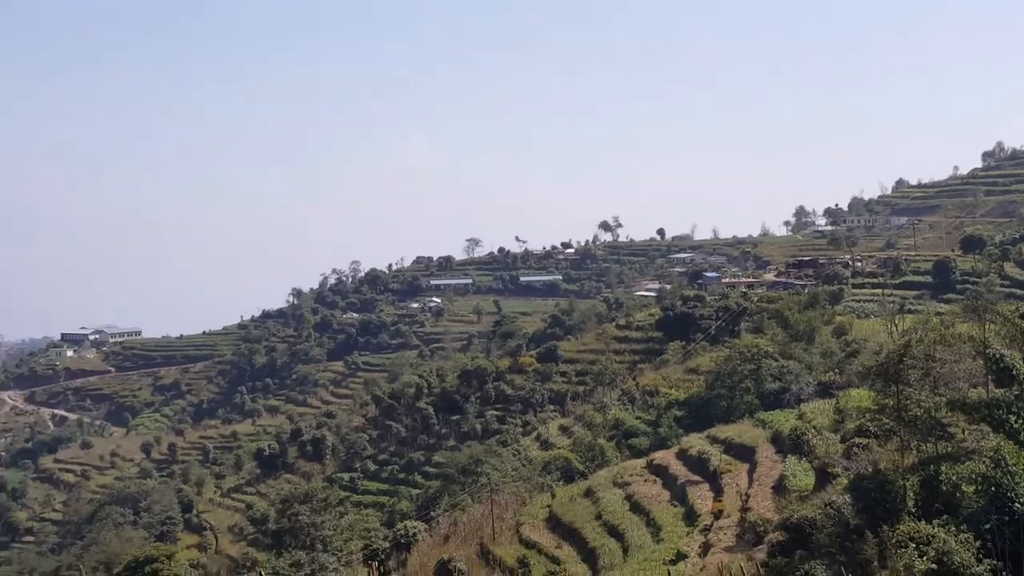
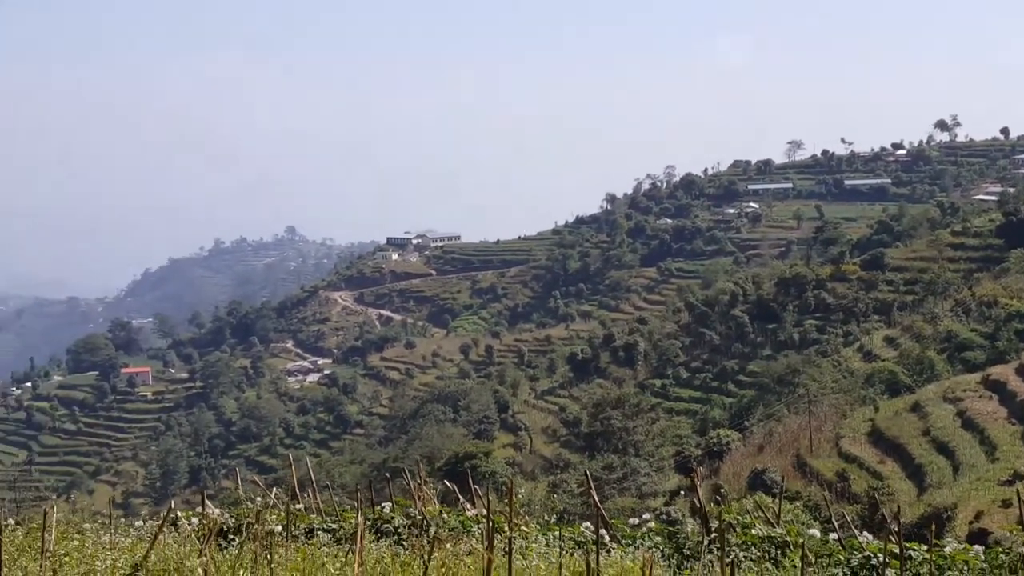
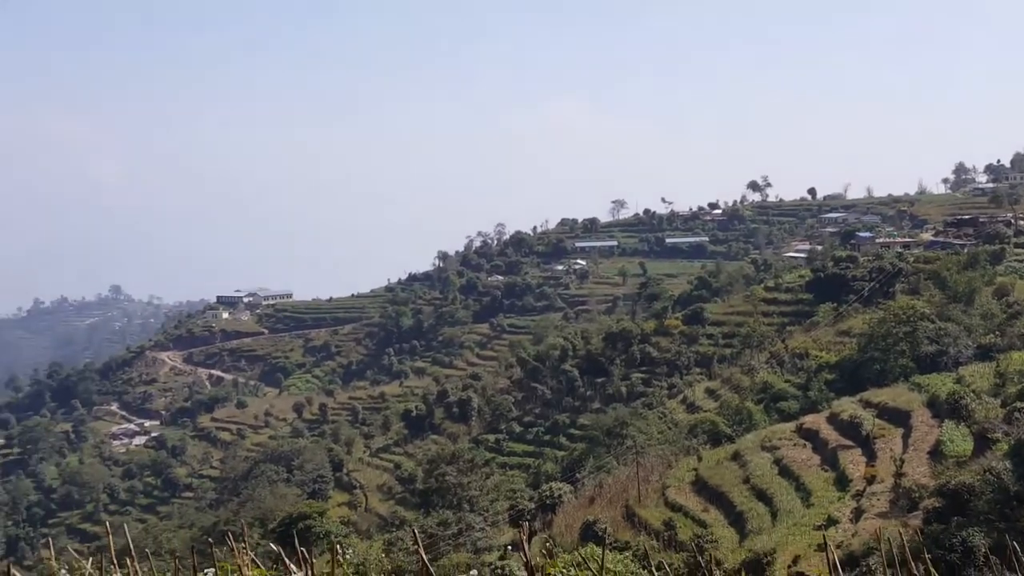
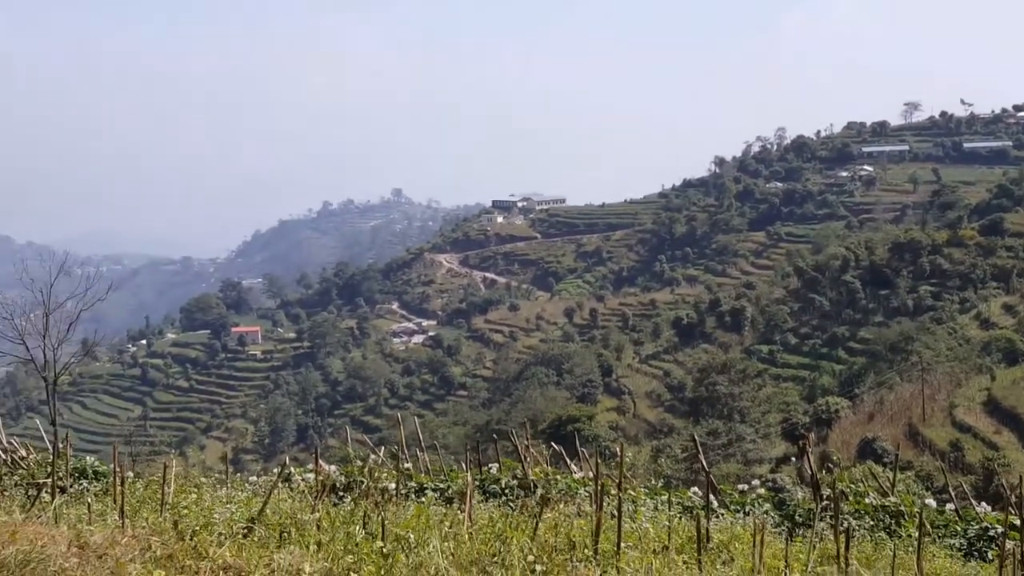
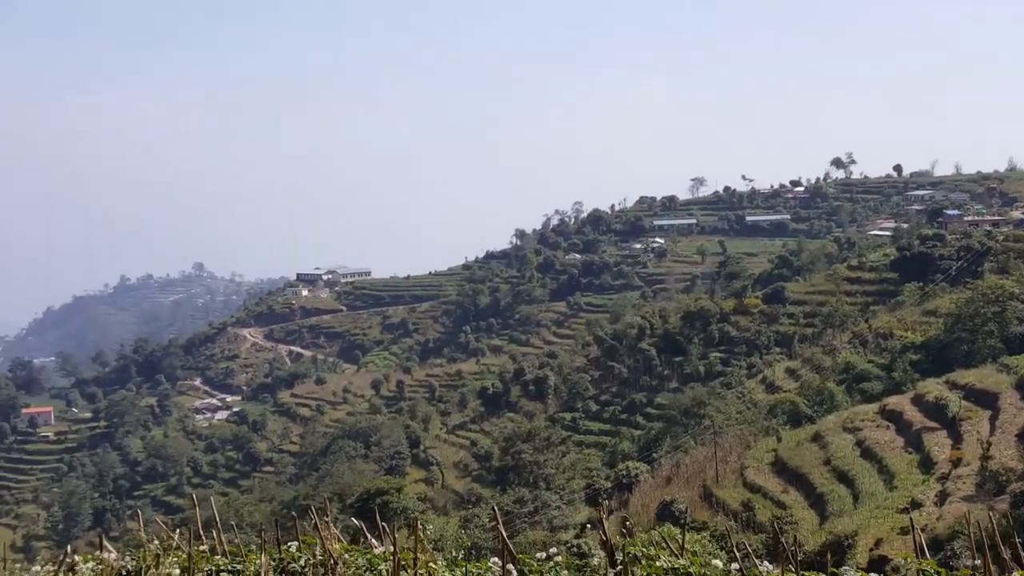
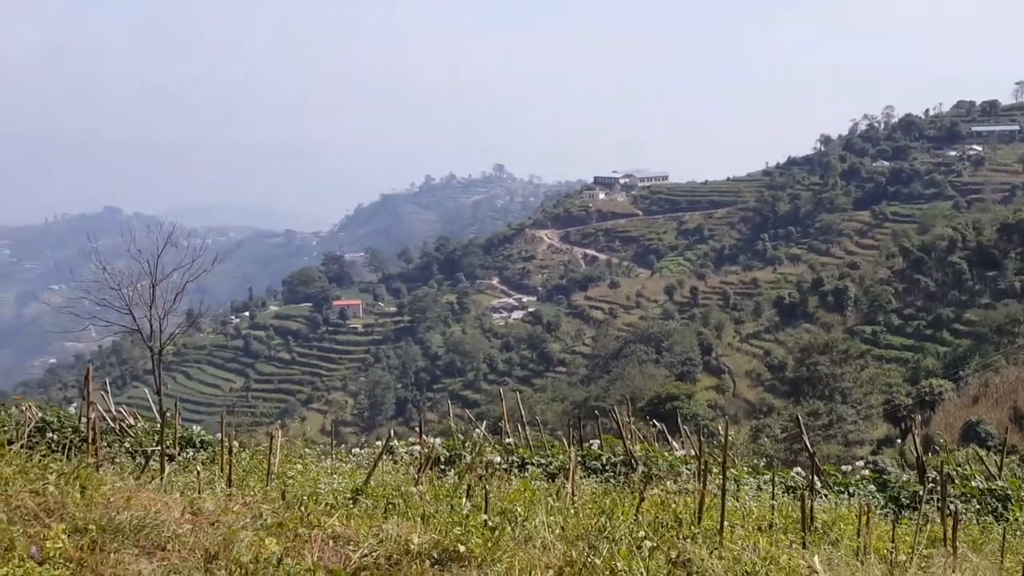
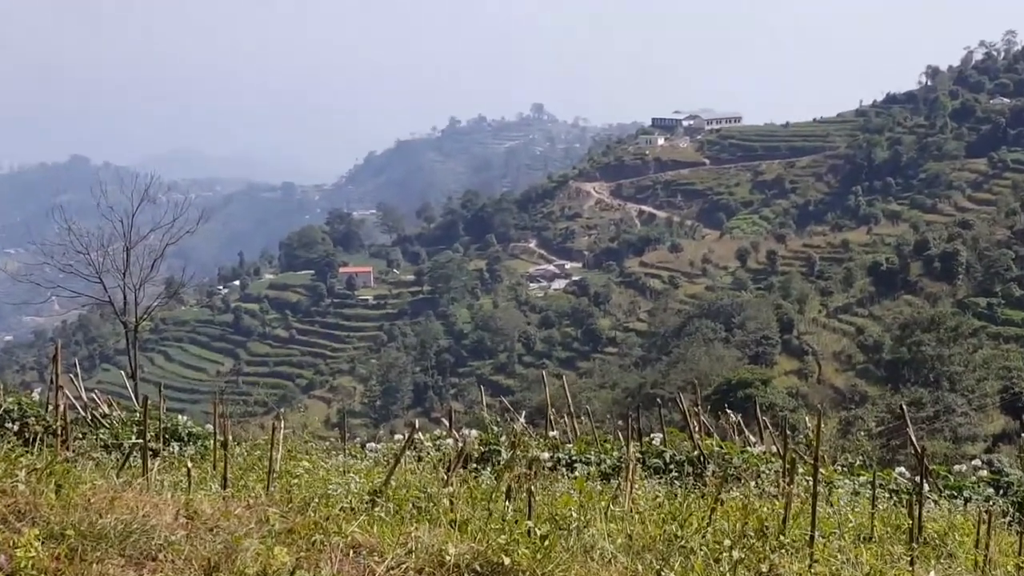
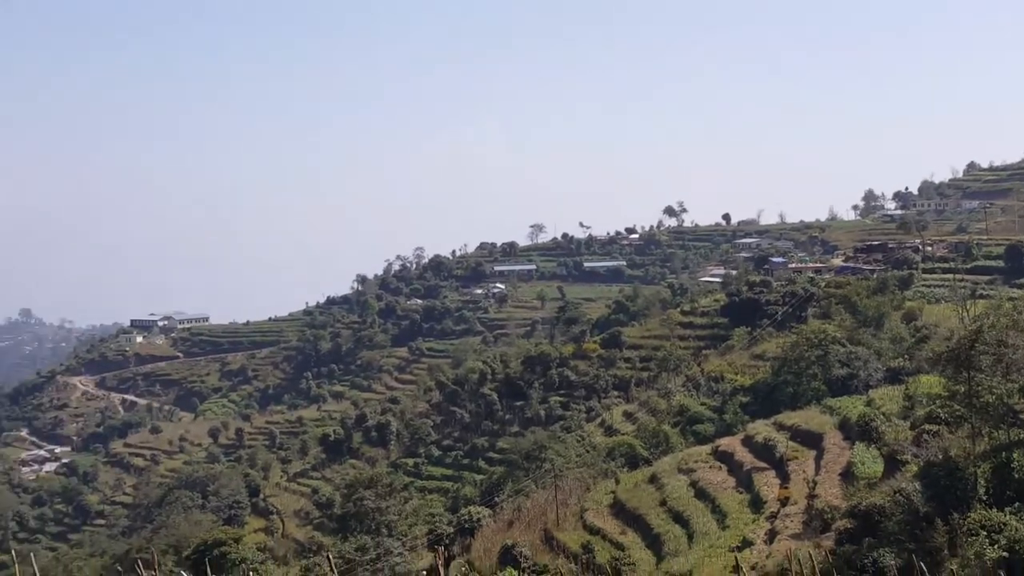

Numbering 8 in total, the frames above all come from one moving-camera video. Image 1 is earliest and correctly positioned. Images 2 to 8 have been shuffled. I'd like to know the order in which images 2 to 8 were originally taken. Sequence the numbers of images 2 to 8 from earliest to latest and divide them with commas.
8, 3, 5, 2, 4, 6, 7
